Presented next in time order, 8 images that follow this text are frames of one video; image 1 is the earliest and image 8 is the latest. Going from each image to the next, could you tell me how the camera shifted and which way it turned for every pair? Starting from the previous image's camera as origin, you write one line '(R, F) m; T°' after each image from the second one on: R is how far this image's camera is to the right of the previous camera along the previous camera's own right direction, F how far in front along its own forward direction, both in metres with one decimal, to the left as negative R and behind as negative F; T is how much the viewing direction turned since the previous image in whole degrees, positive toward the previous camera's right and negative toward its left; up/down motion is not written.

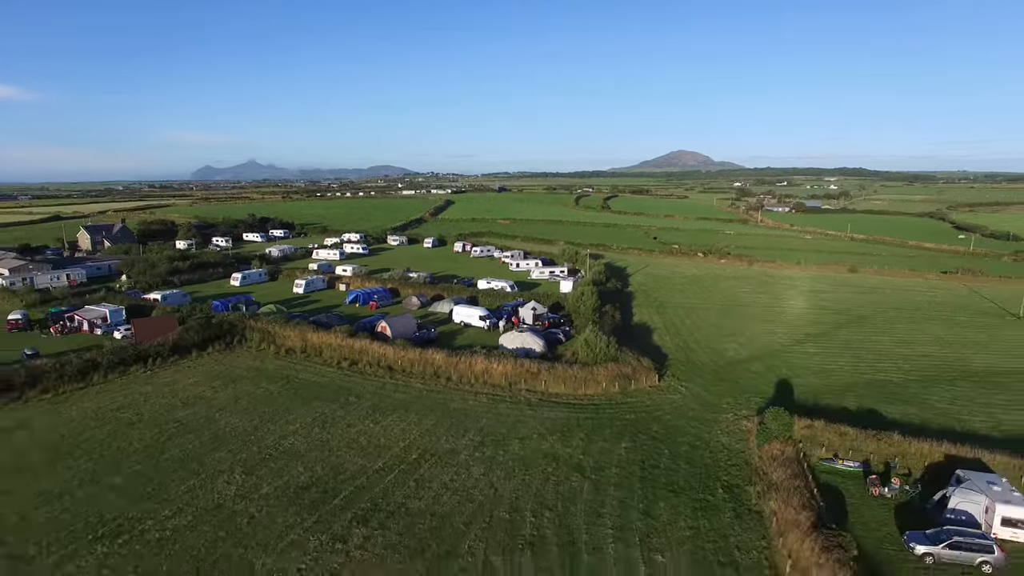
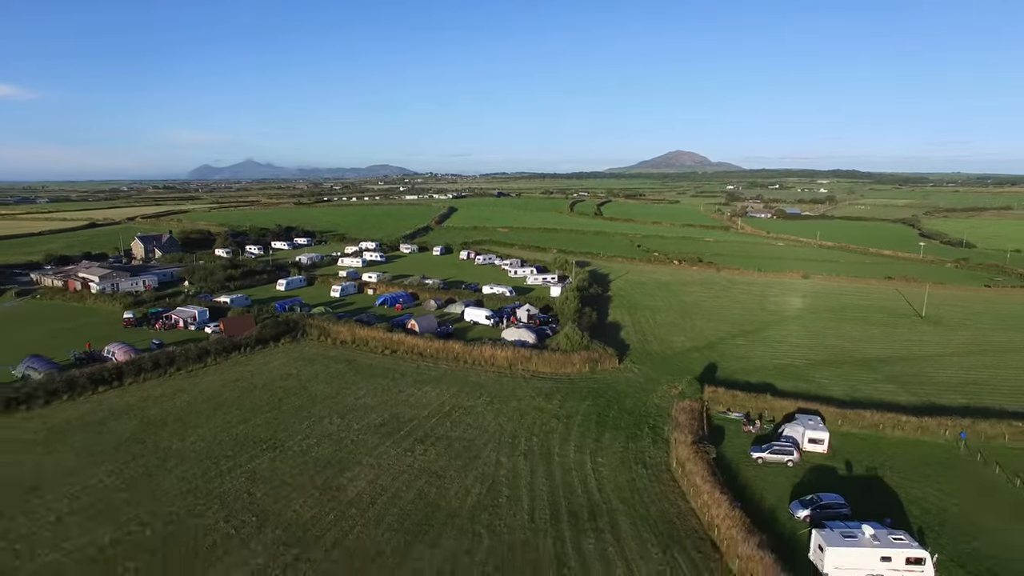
(0.0, -4.5) m; 0°
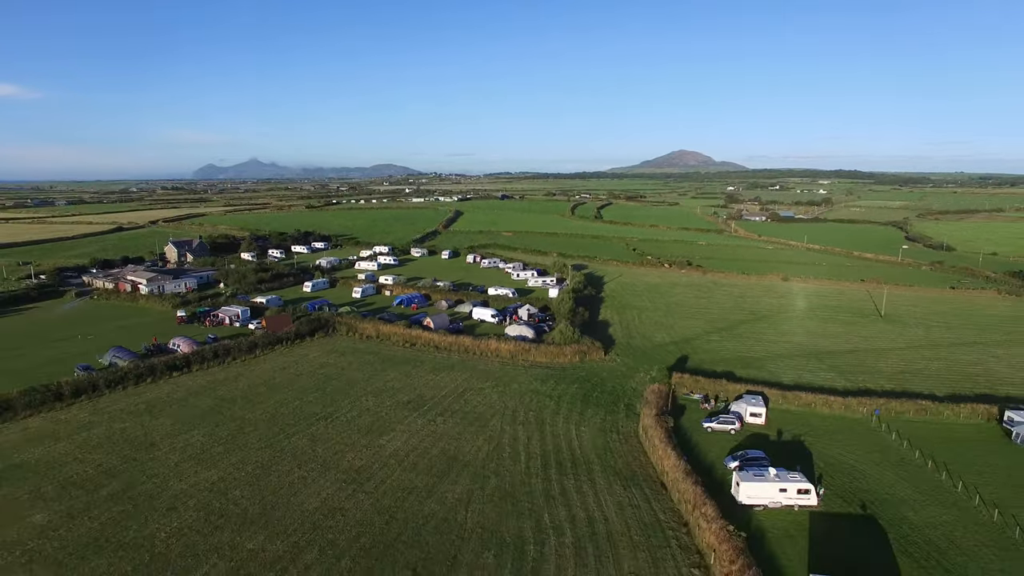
(+0.1, -3.0) m; 0°
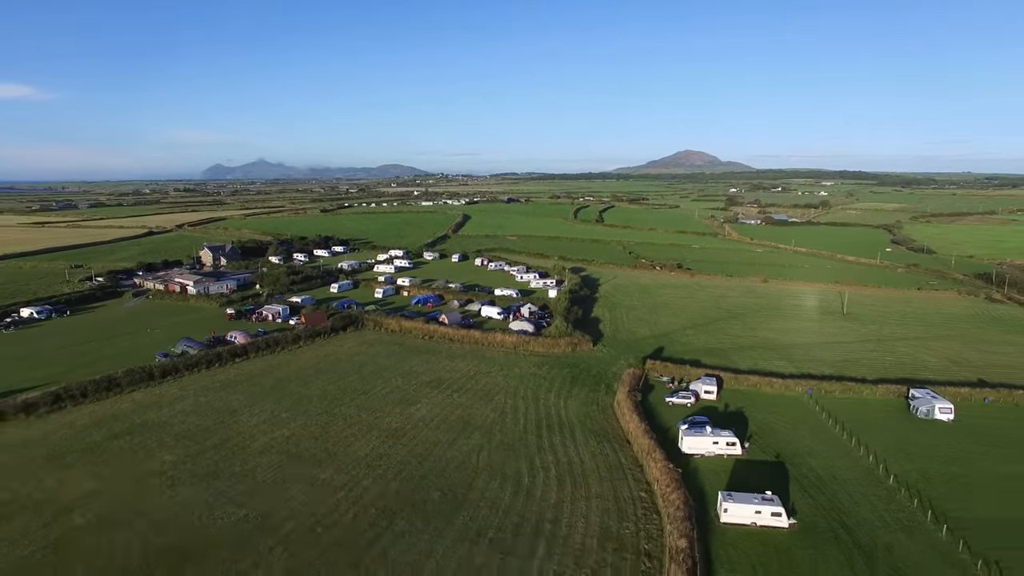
(+0.1, -3.6) m; -1°
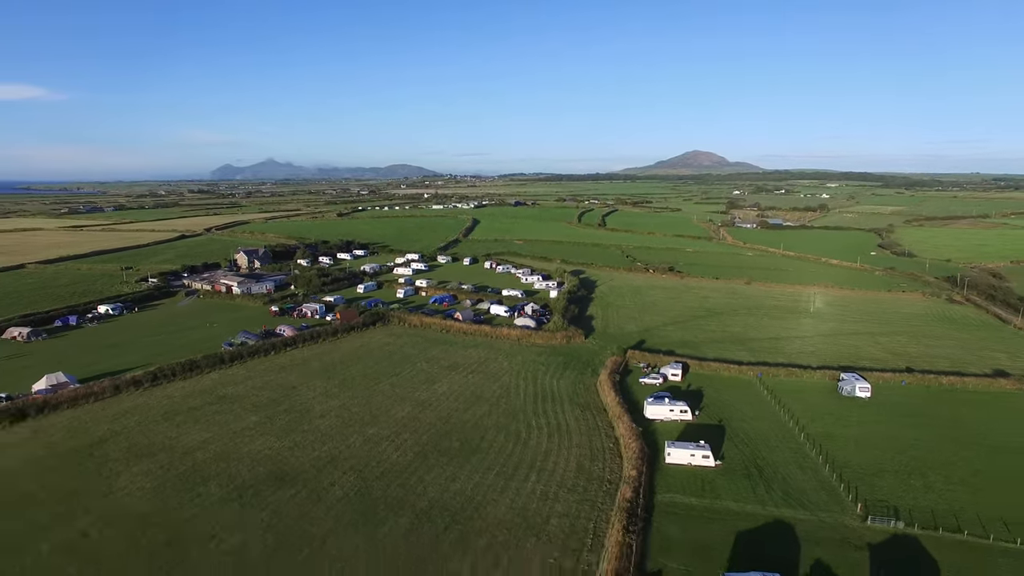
(+0.1, -4.2) m; -1°
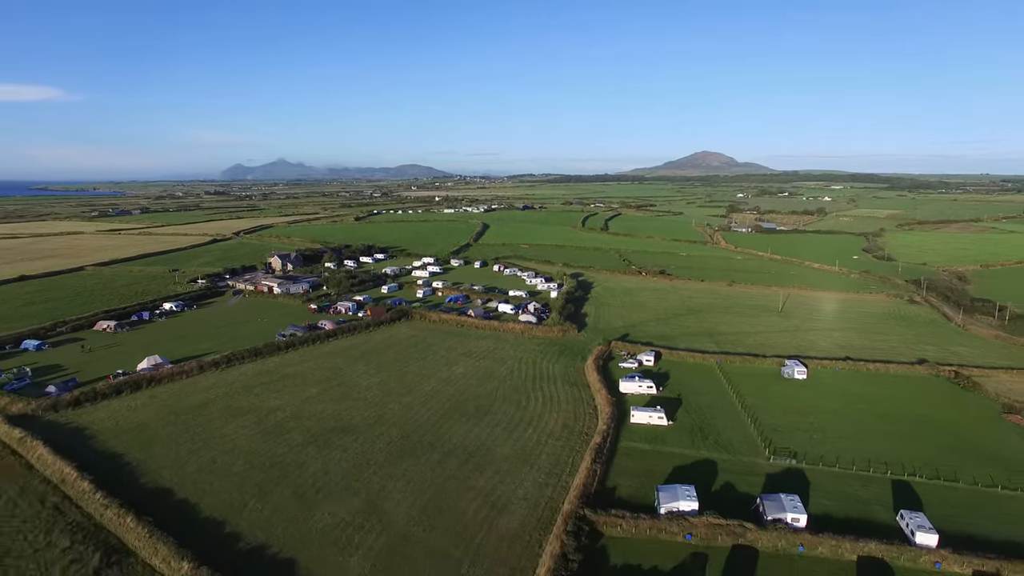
(+0.2, -5.0) m; -1°
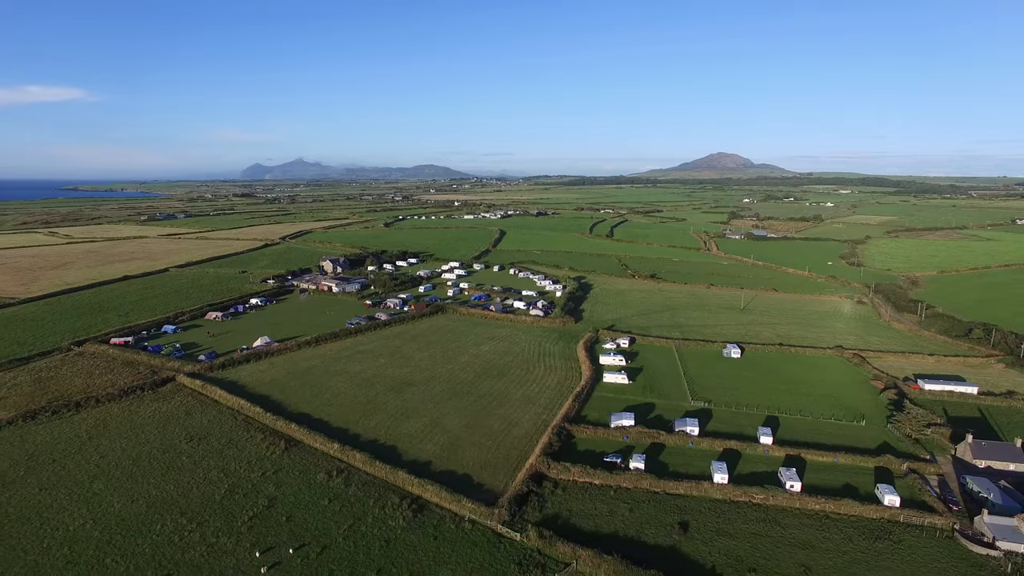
(+0.2, -9.4) m; -1°
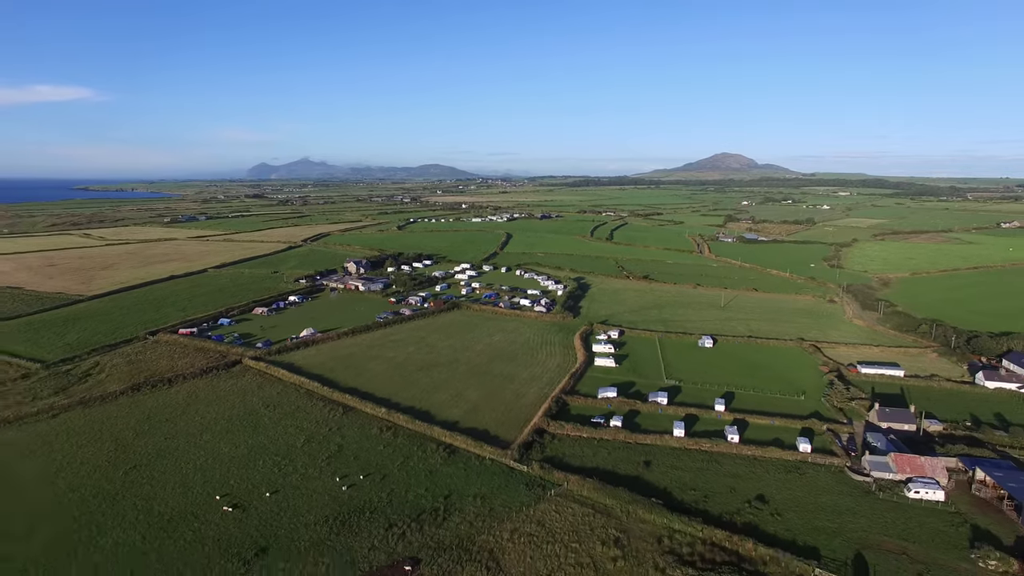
(-0.2, -6.1) m; 0°
